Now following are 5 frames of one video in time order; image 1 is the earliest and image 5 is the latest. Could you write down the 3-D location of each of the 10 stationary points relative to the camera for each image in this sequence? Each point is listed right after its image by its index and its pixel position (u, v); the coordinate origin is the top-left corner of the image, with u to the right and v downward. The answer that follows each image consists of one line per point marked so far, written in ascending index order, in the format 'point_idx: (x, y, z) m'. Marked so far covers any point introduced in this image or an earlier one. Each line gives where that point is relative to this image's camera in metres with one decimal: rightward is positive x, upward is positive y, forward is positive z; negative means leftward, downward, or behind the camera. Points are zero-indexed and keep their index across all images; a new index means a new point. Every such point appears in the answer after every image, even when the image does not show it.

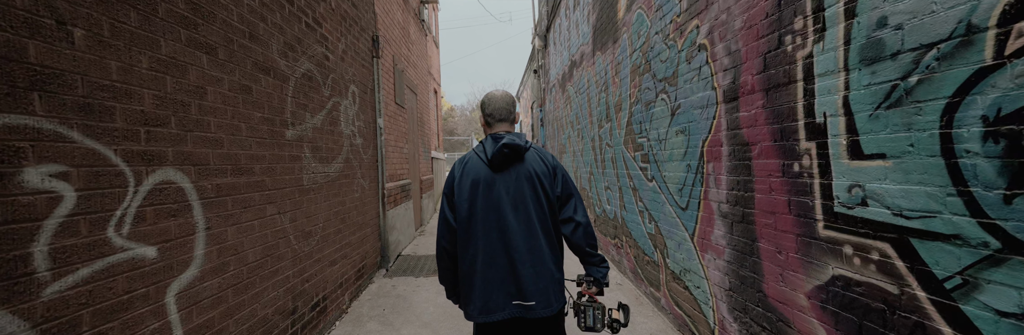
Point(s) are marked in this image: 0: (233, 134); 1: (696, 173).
0: (-1.6, +0.2, +2.1) m
1: (+1.3, 0.0, +2.6) m
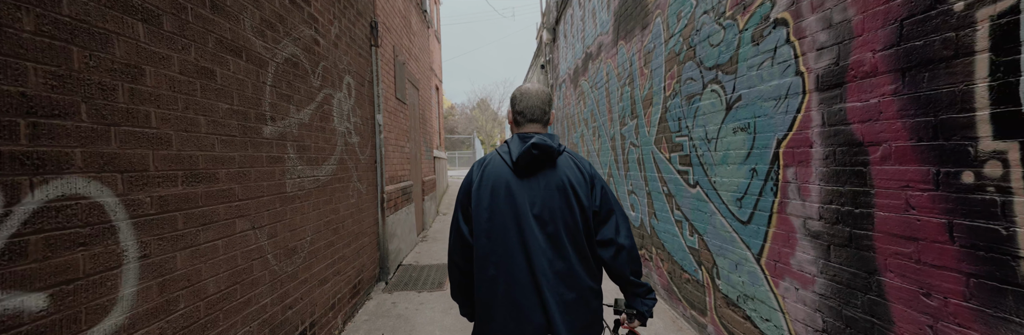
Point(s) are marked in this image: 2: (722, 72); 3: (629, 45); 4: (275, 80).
0: (-1.4, +0.2, +1.7) m
1: (+1.4, -0.1, +2.1) m
2: (+1.4, +0.6, +2.5) m
3: (+1.4, +1.4, +4.3) m
4: (-1.5, +0.6, +2.4) m
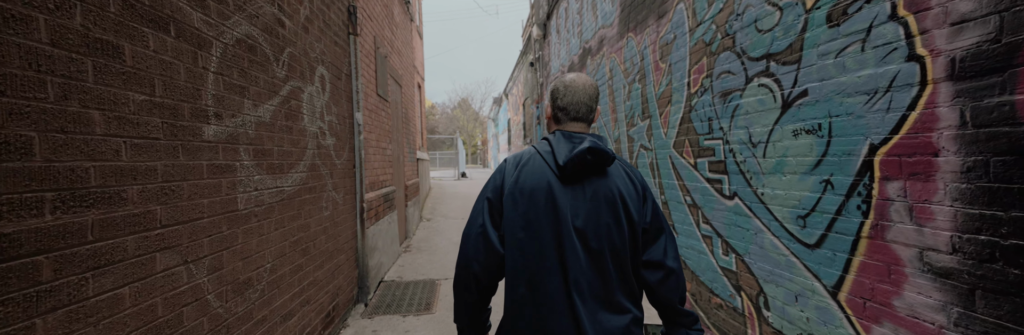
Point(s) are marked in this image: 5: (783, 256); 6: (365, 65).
0: (-1.3, +0.1, +1.1) m
1: (+1.5, -0.1, +1.7) m
2: (+1.5, +0.6, +2.1) m
3: (+1.4, +1.4, +3.9) m
4: (-1.5, +0.5, +1.9) m
5: (+1.5, -0.5, +2.1) m
6: (-1.7, +1.2, +4.4) m
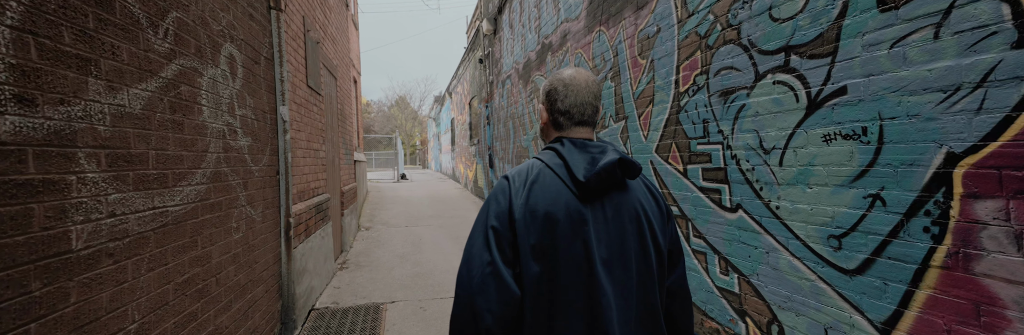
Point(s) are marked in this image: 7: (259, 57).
0: (-1.3, +0.1, +0.4) m
1: (+1.5, -0.2, +1.4) m
2: (+1.4, +0.5, +1.8) m
3: (+1.0, +1.3, +3.6) m
4: (-1.5, +0.5, +1.2) m
5: (+1.4, -0.6, +1.8) m
6: (-2.1, +1.1, +3.6) m
7: (-2.0, +0.9, +2.9) m
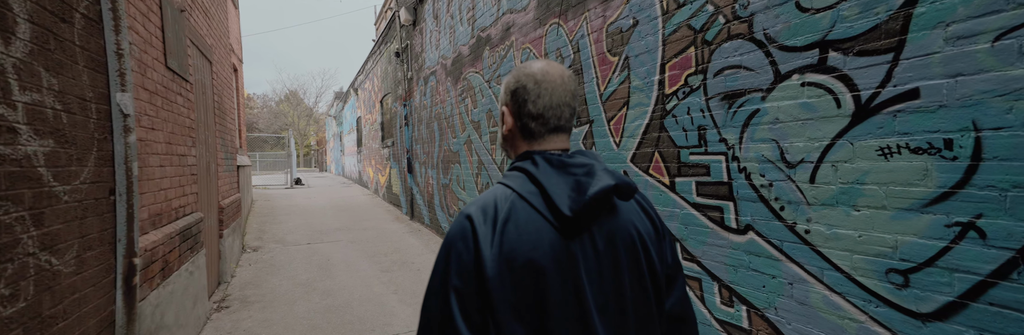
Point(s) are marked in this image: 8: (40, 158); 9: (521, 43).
0: (-0.9, 0.0, -0.4) m
1: (+1.5, -0.2, +1.1) m
2: (+1.3, +0.5, +1.5) m
3: (+0.6, +1.2, +3.2) m
4: (-1.4, +0.4, +0.2) m
5: (+1.4, -0.6, +1.5) m
6: (-2.5, +1.0, +2.5) m
7: (-2.2, +0.8, +1.8) m
8: (-2.1, 0.0, +1.6) m
9: (+0.1, +1.4, +4.2) m
